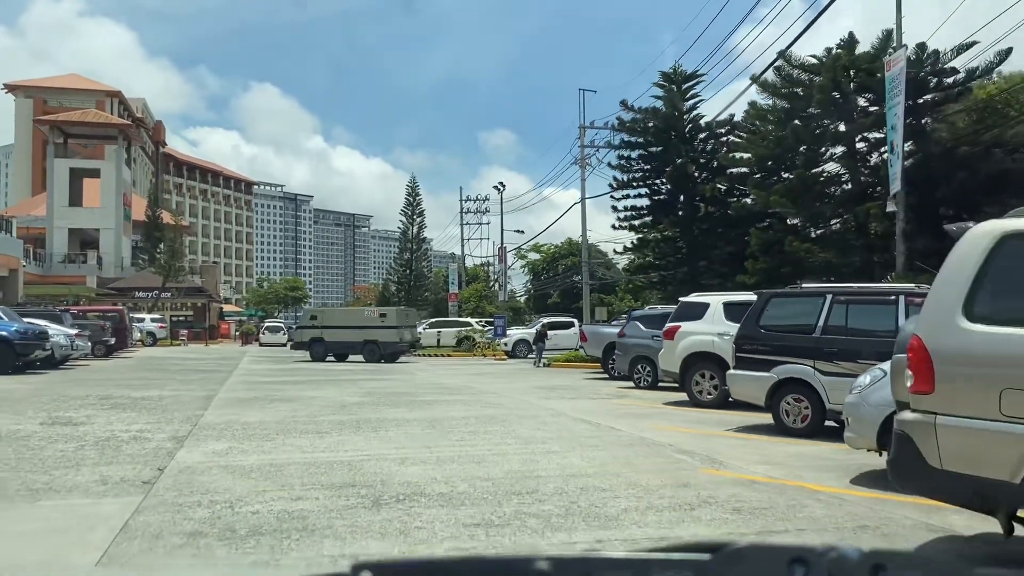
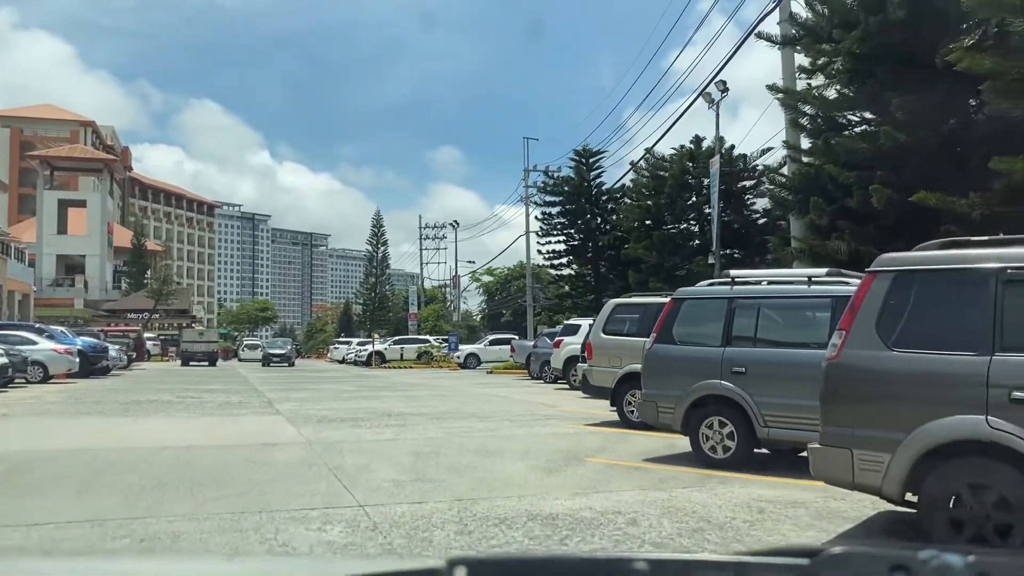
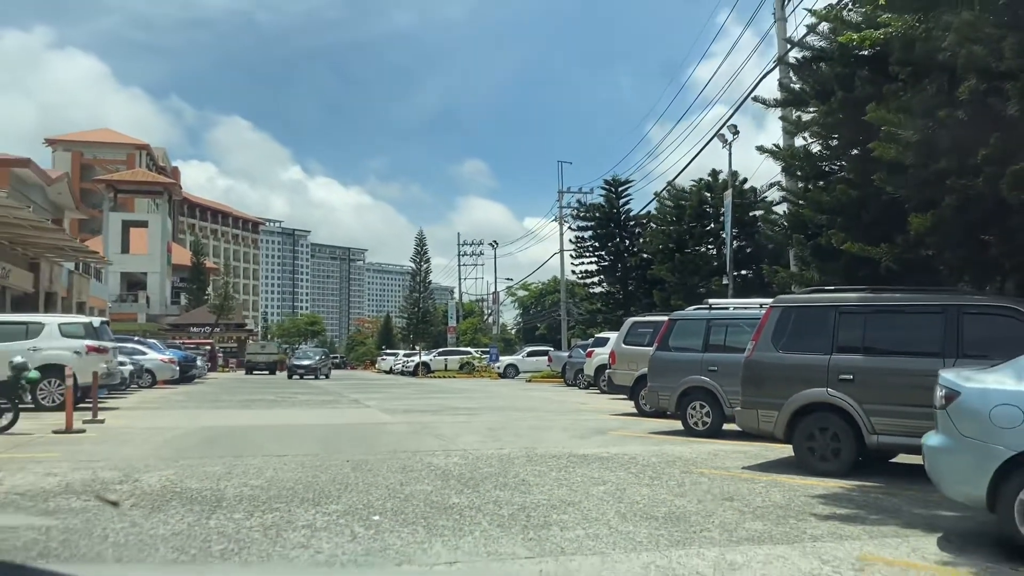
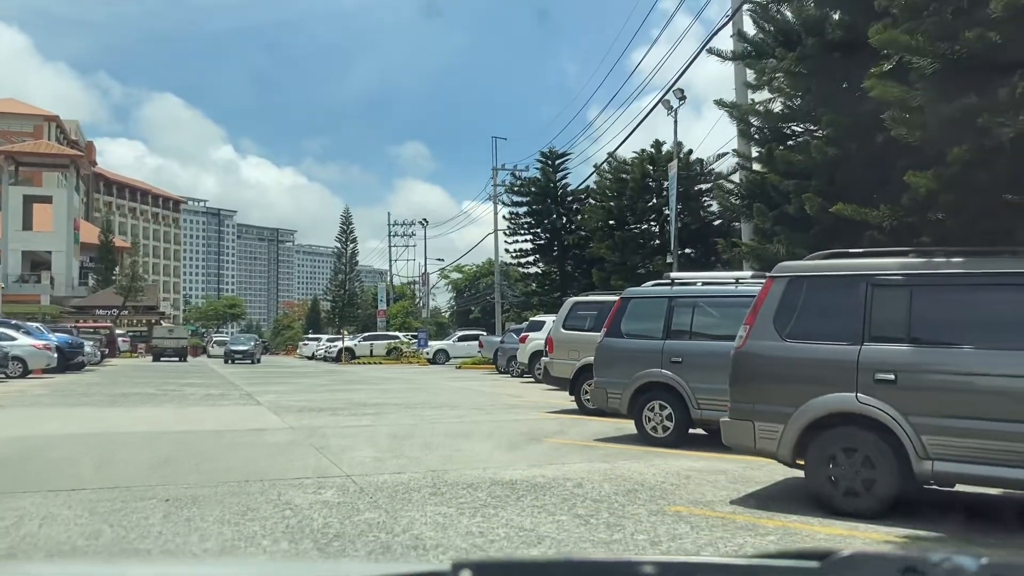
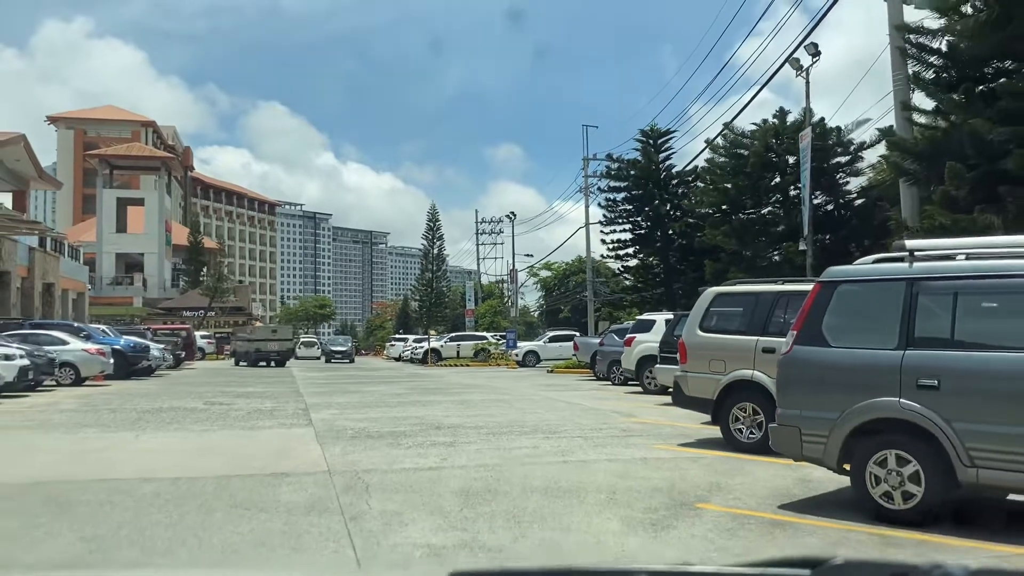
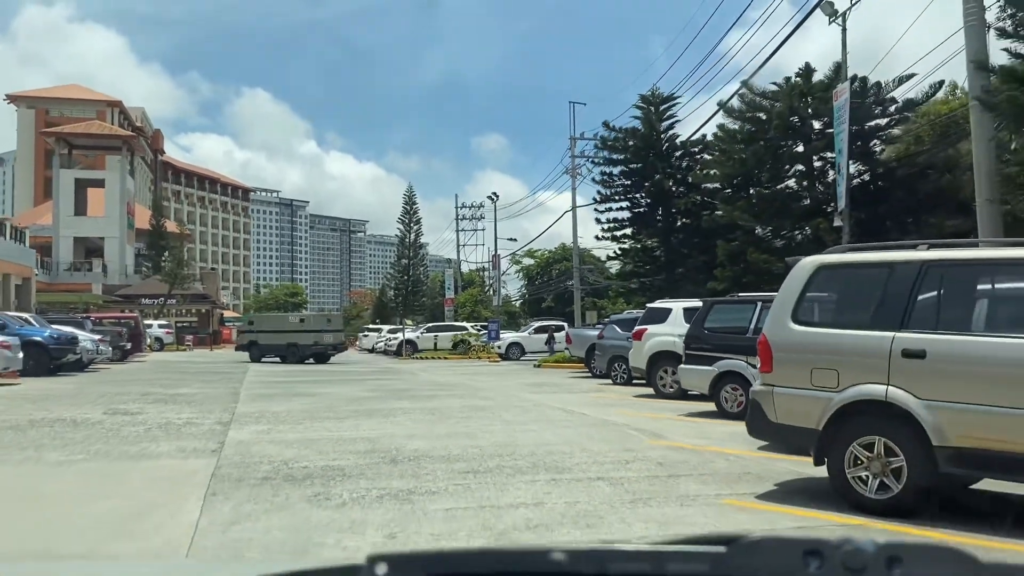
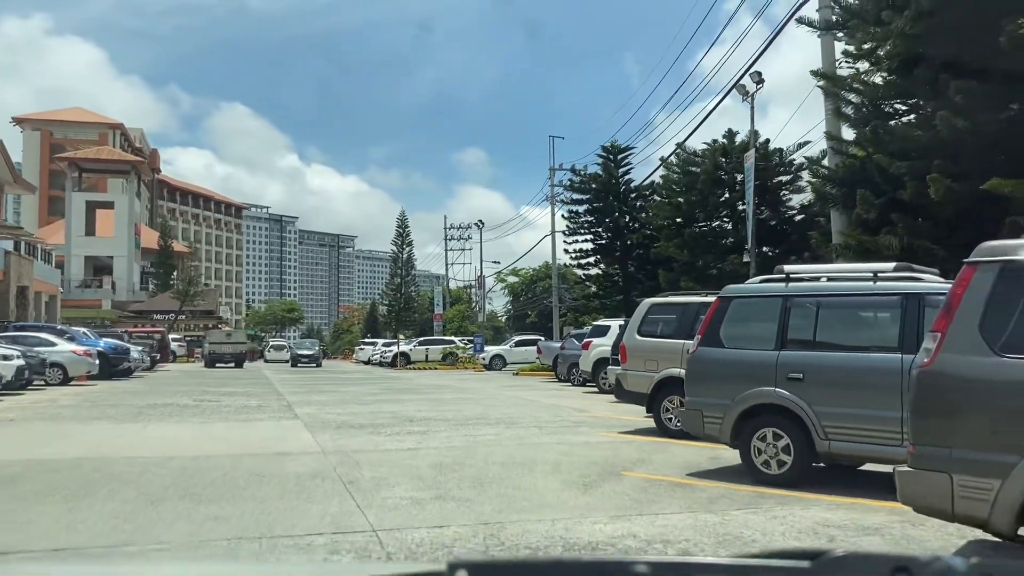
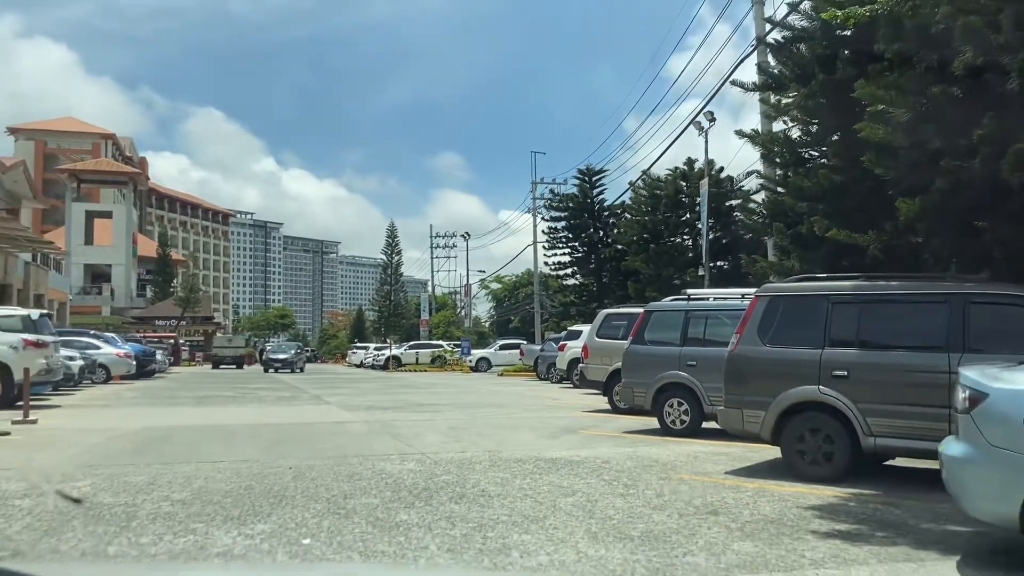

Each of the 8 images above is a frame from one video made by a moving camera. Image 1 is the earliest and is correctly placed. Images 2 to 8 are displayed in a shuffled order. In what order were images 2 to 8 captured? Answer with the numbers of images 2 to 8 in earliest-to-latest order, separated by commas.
6, 5, 7, 2, 4, 8, 3
